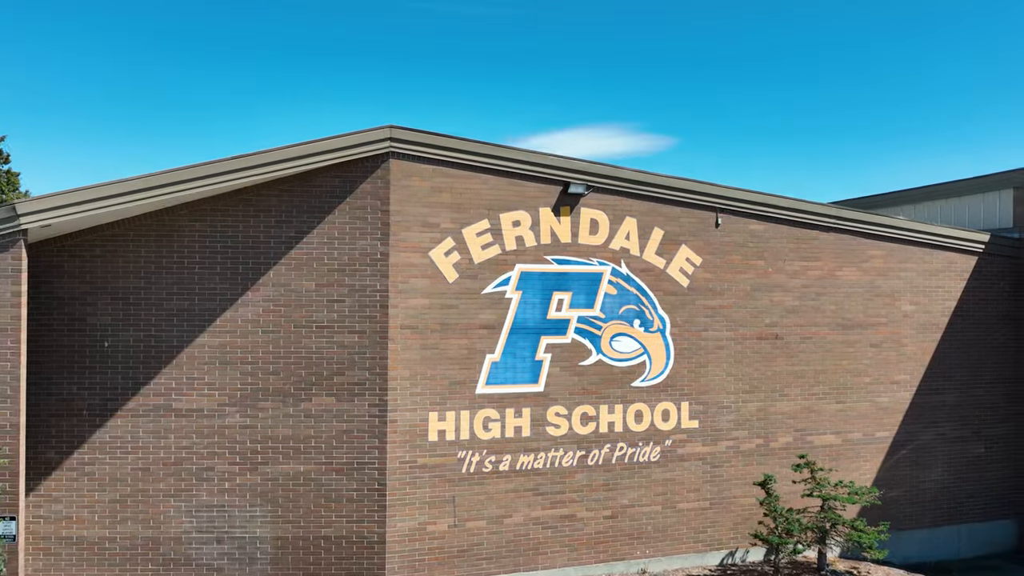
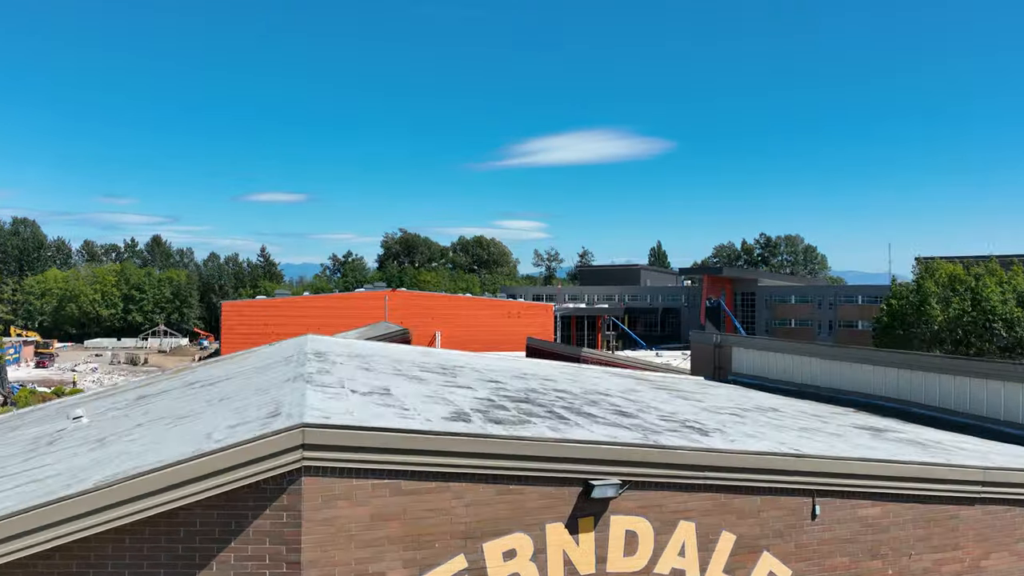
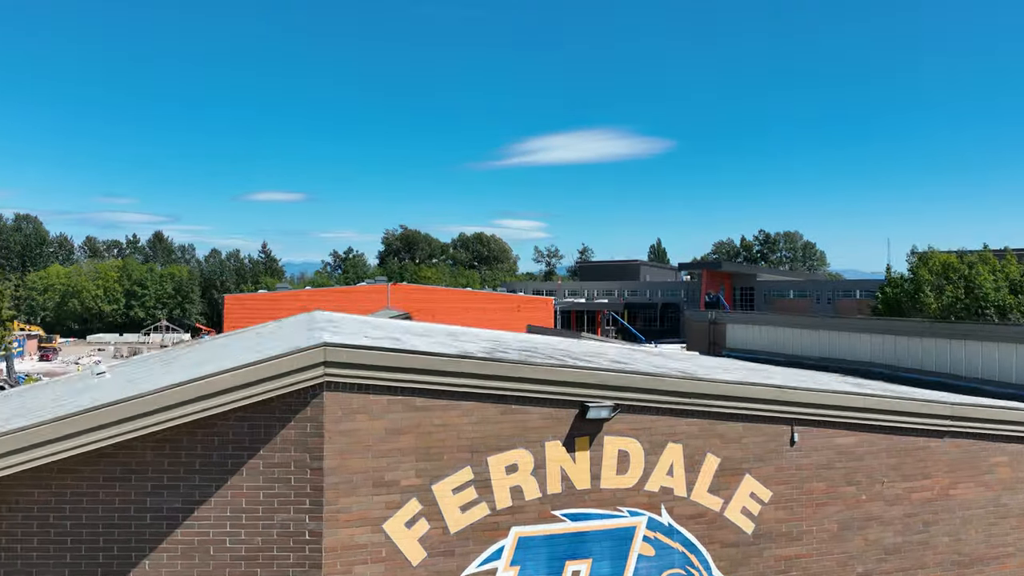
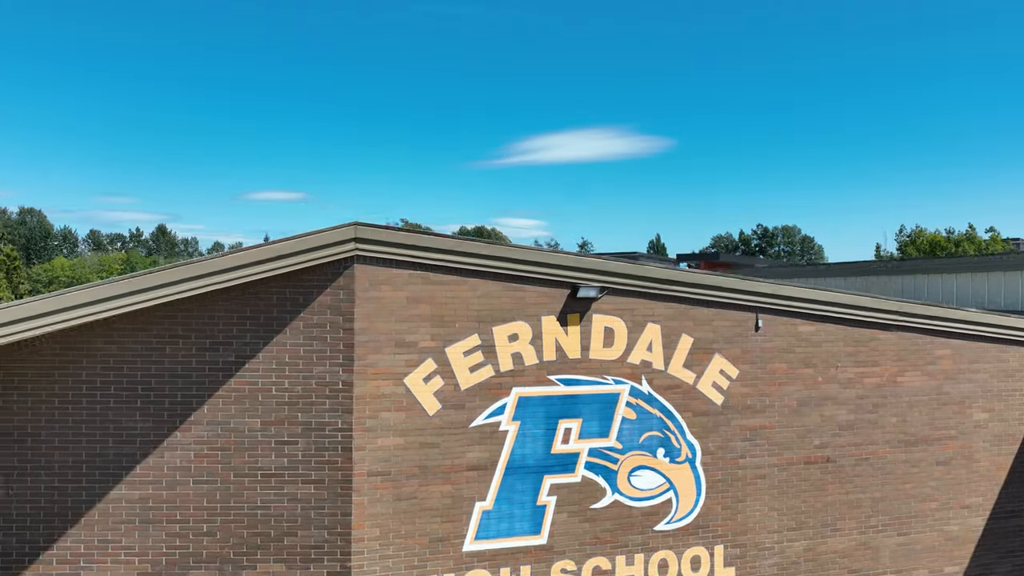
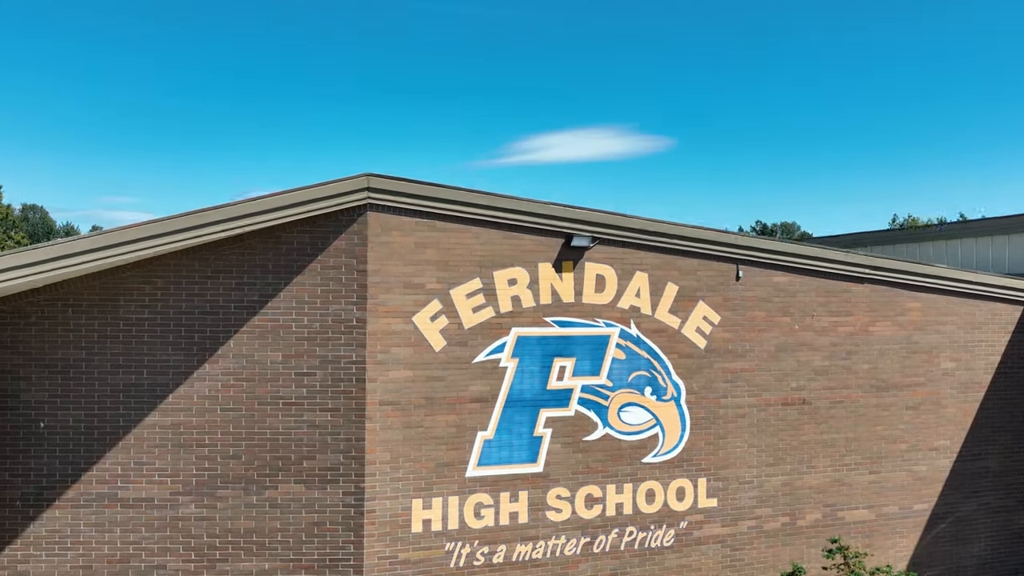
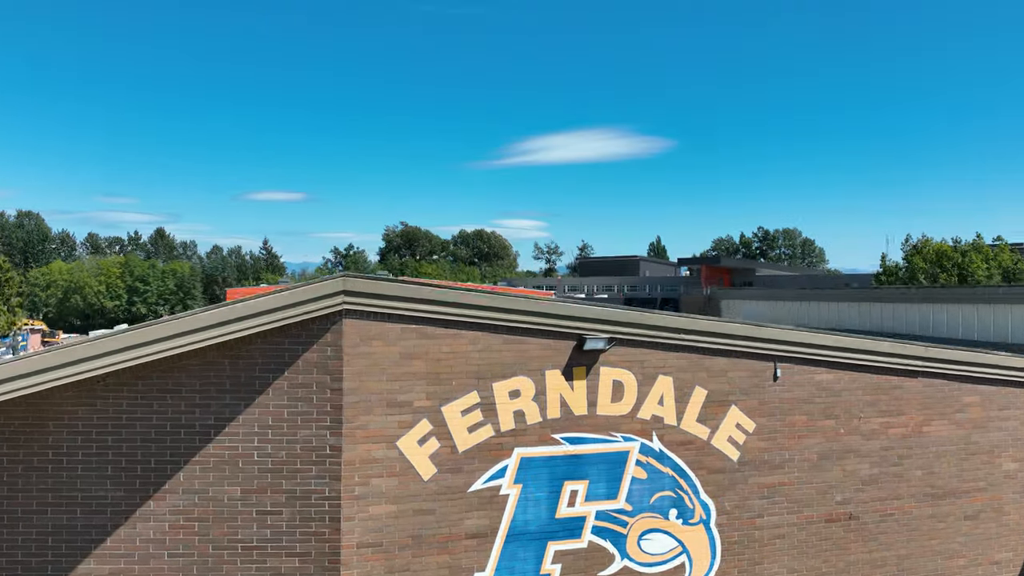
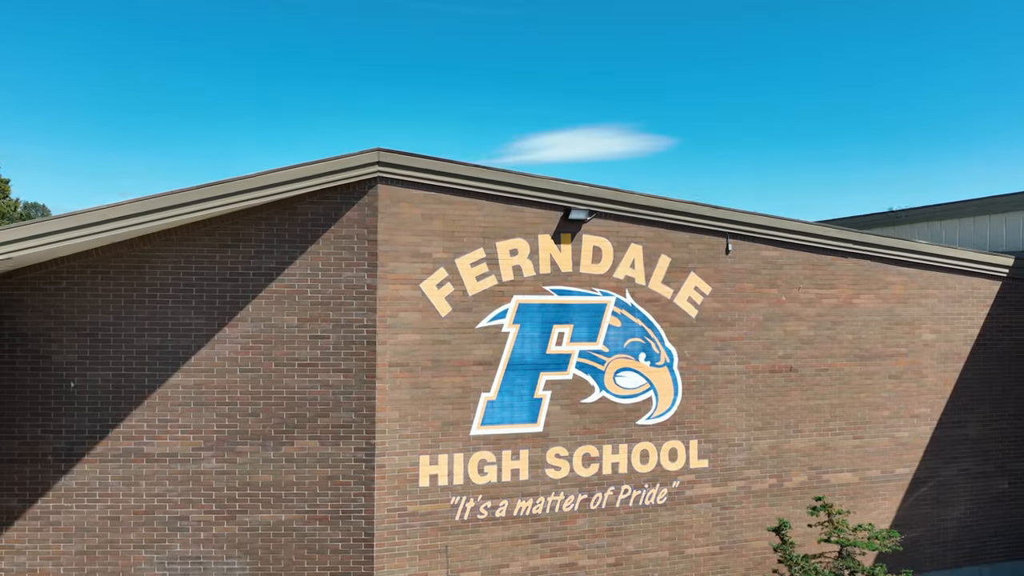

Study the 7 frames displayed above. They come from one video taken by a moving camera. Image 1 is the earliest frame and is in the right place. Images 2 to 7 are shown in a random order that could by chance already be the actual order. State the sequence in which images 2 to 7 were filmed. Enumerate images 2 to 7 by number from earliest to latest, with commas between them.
7, 5, 4, 6, 3, 2
